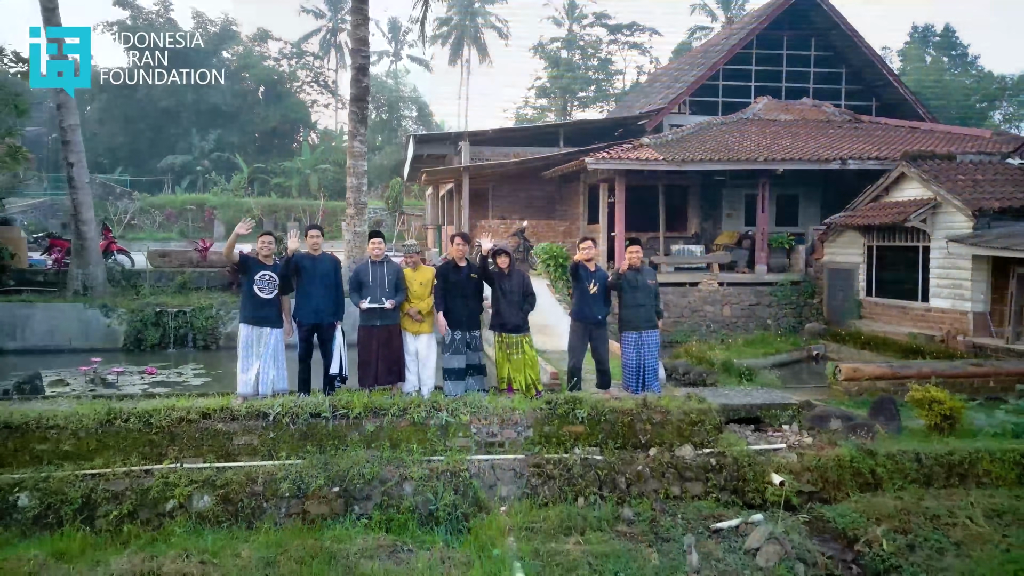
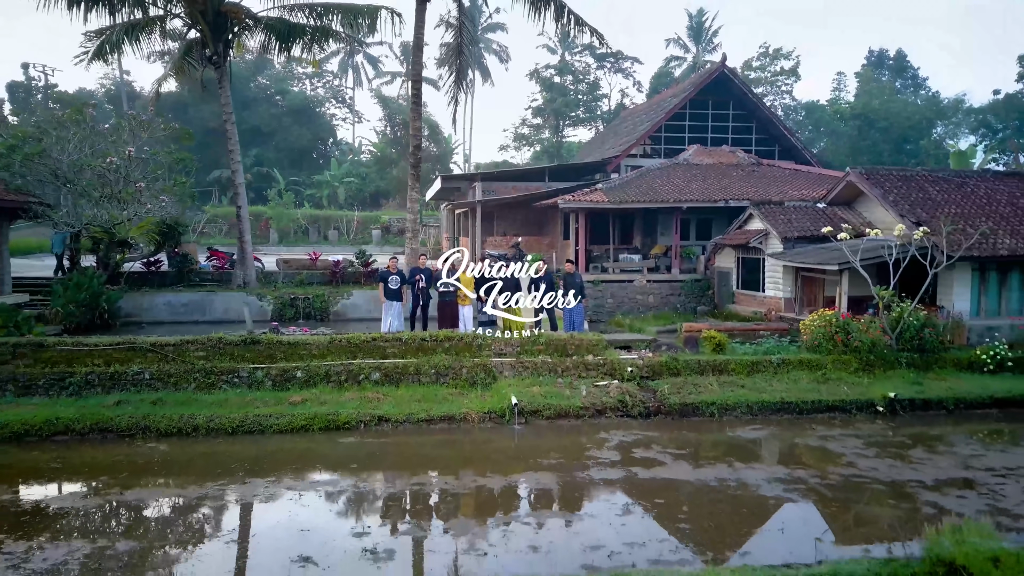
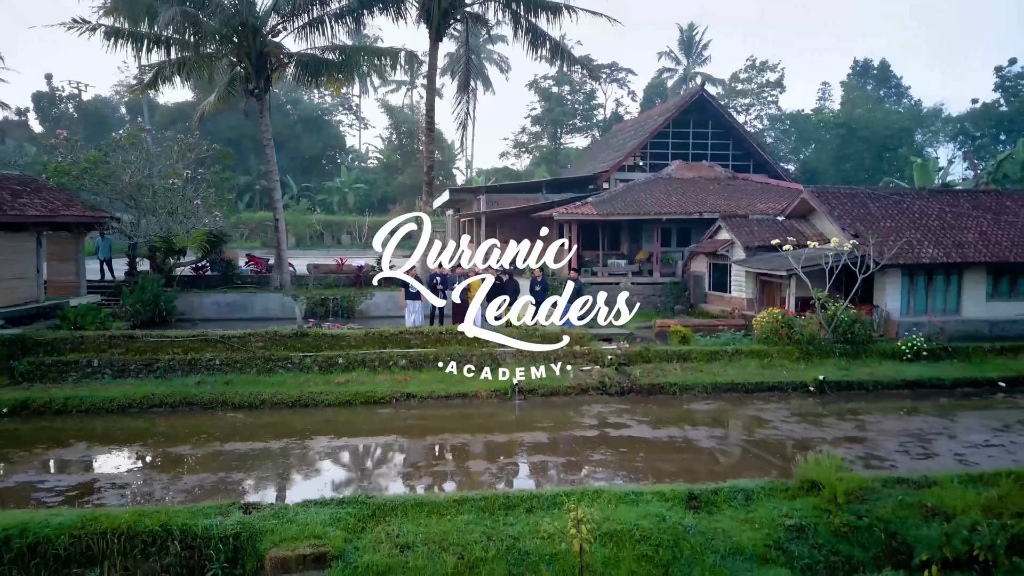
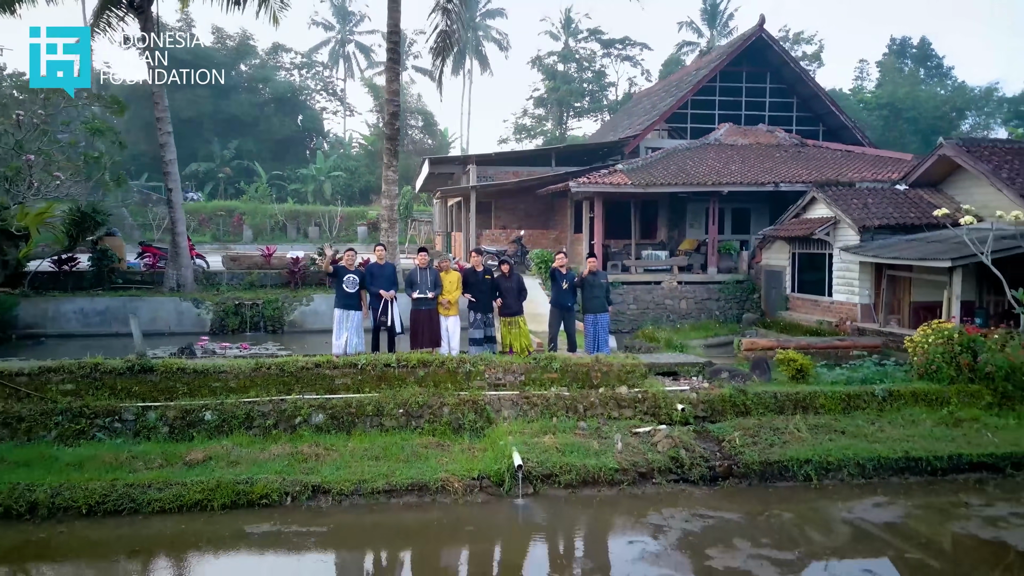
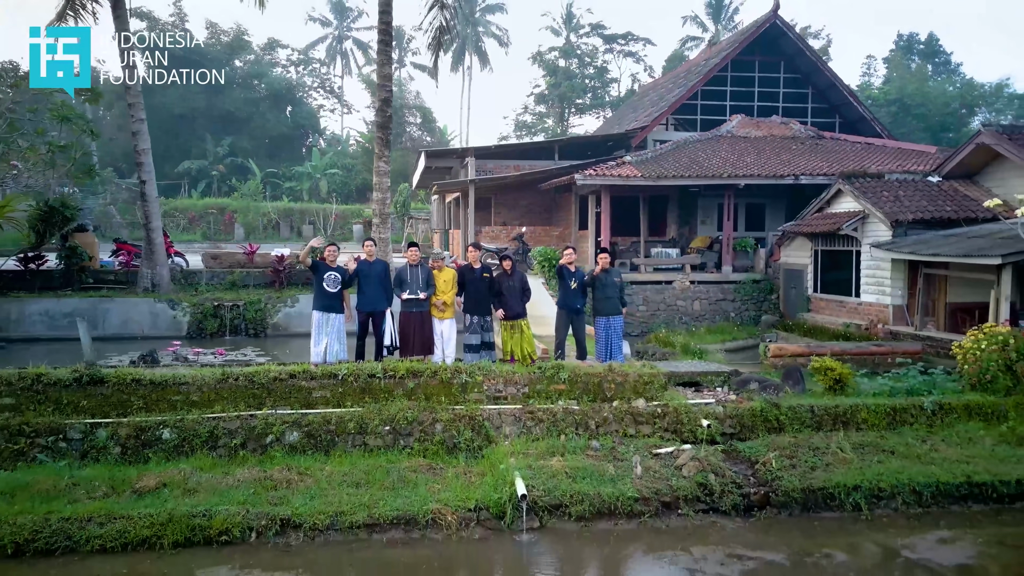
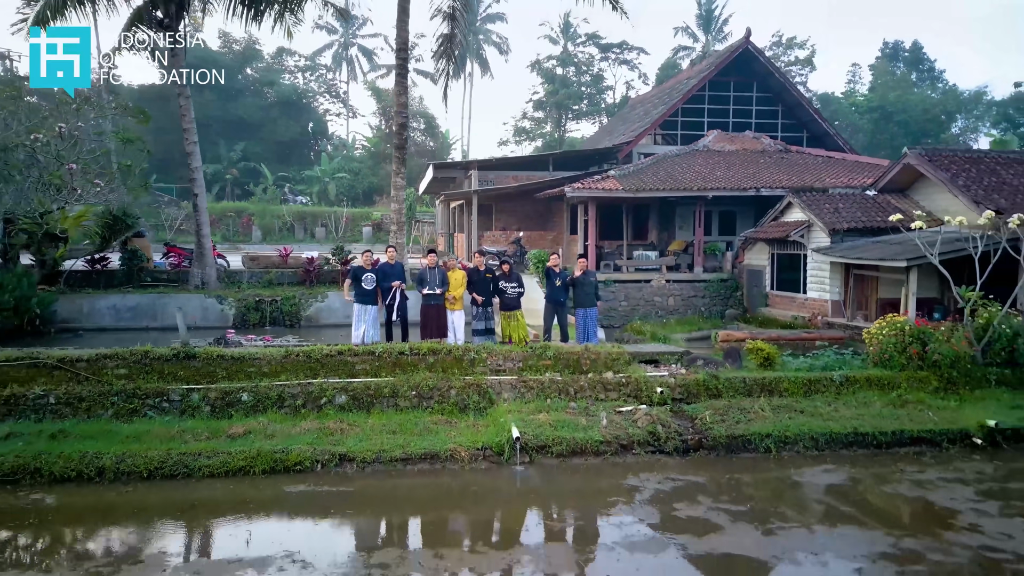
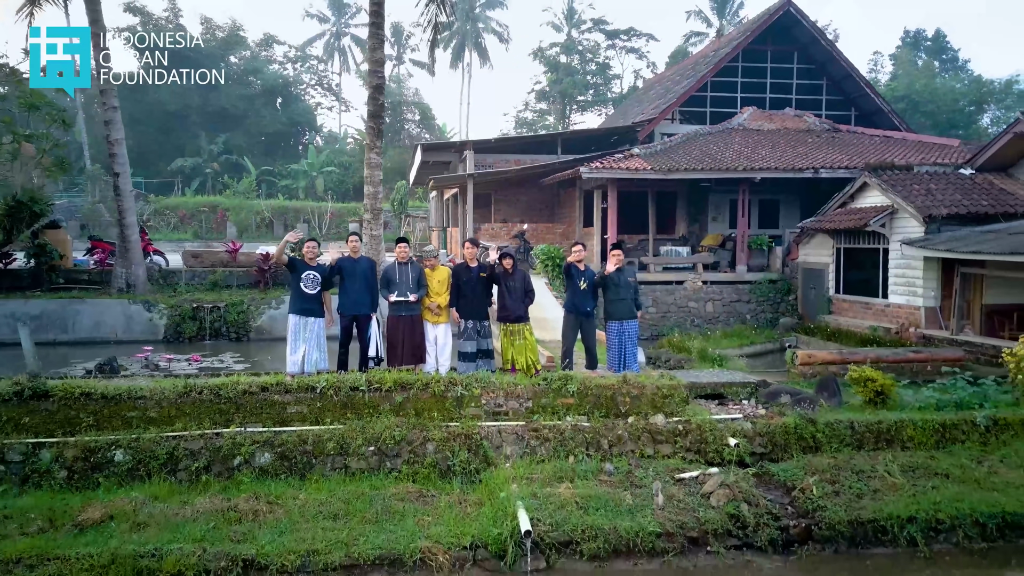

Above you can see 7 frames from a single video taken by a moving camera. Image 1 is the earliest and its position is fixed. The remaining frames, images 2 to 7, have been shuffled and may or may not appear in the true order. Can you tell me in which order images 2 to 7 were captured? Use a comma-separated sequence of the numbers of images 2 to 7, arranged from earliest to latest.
7, 5, 4, 6, 2, 3
